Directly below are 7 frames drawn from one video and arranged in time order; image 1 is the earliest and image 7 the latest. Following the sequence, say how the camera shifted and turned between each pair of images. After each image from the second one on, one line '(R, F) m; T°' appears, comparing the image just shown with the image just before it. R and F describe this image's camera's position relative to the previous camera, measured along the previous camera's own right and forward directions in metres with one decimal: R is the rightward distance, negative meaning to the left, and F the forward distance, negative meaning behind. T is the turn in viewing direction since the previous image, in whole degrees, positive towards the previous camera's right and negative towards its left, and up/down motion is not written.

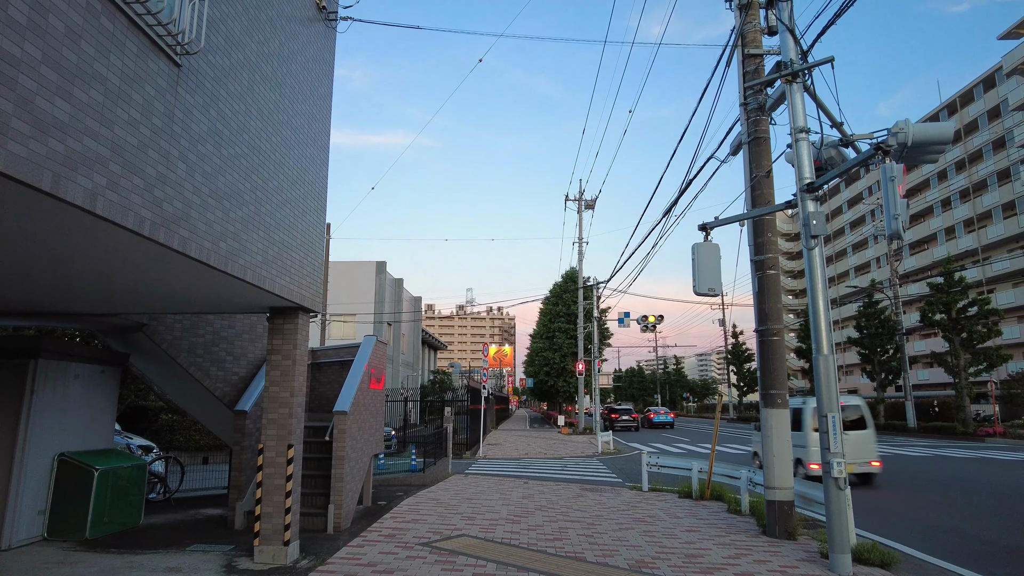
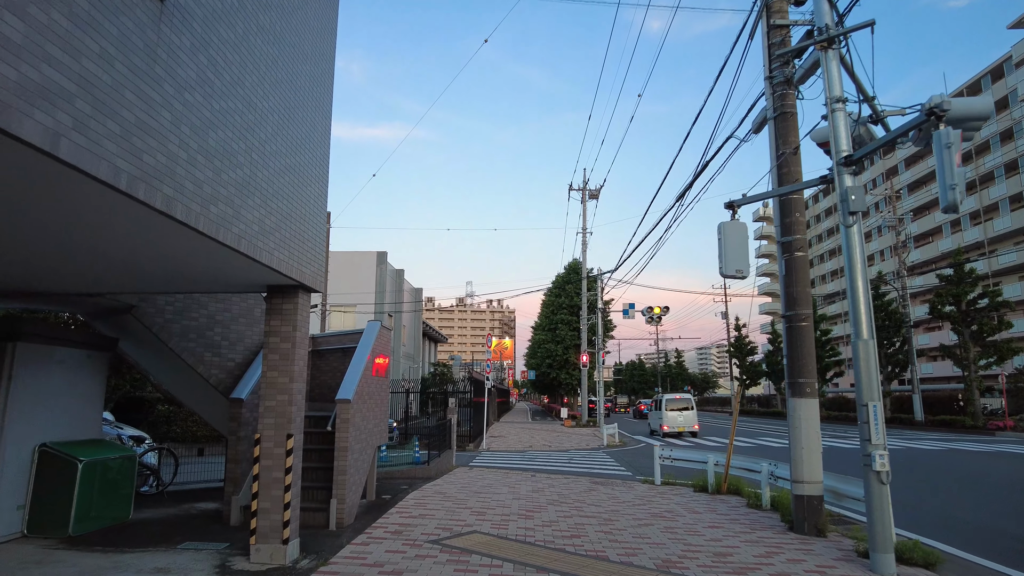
(-0.2, +0.6) m; 0°
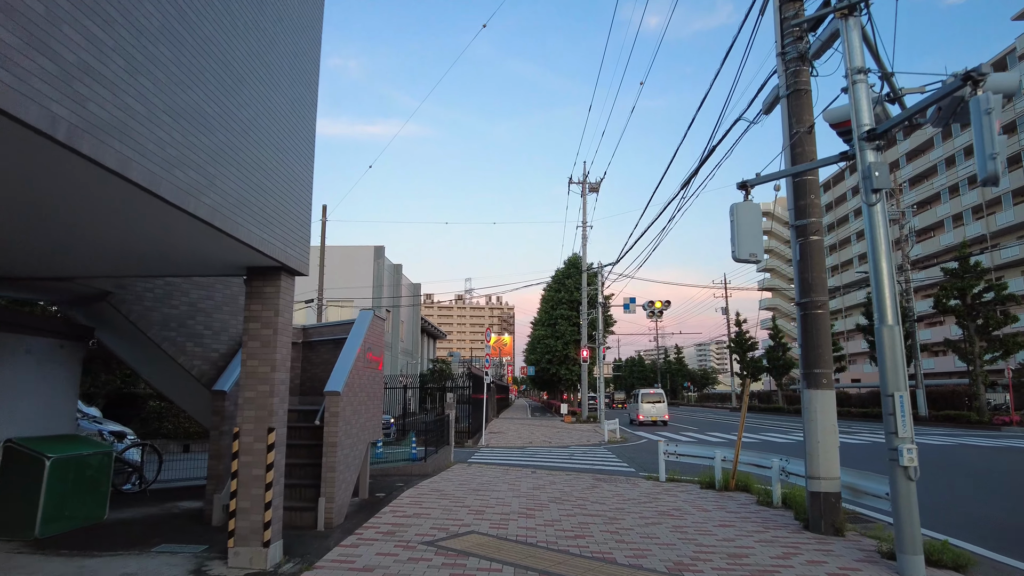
(0.0, +0.5) m; 0°
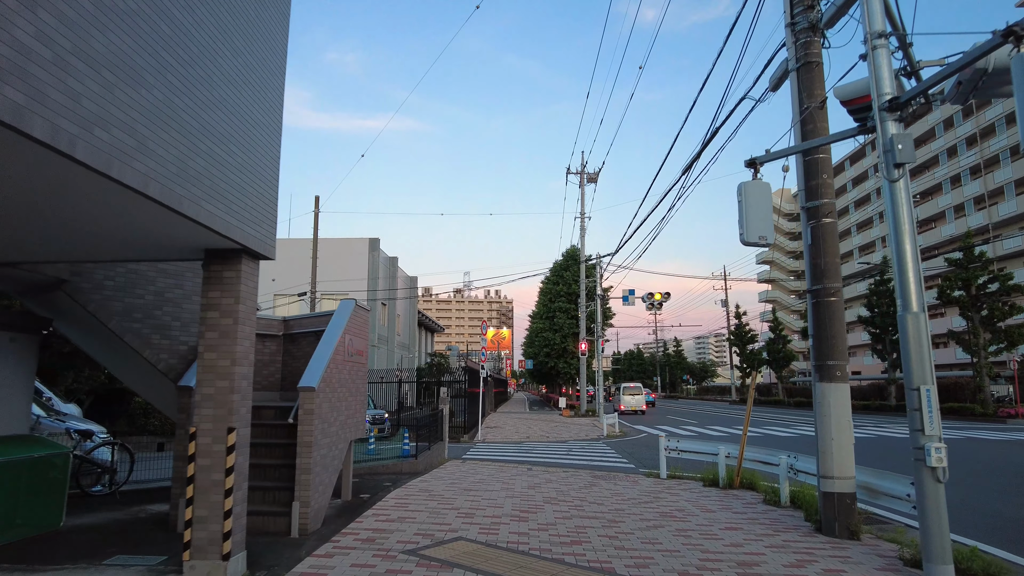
(+0.1, +0.6) m; 0°
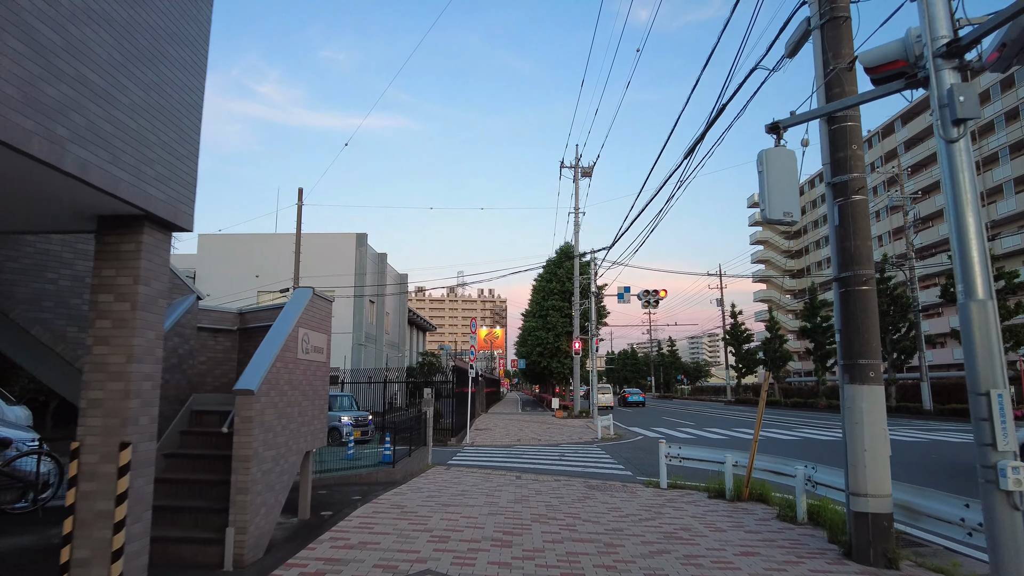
(+0.1, +1.1) m; +1°
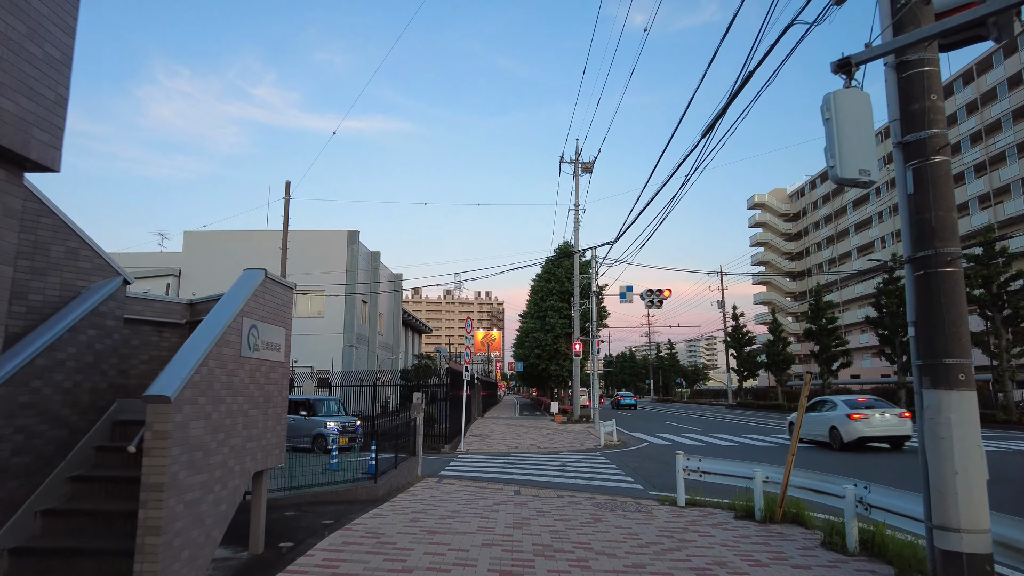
(0.0, +1.4) m; 0°
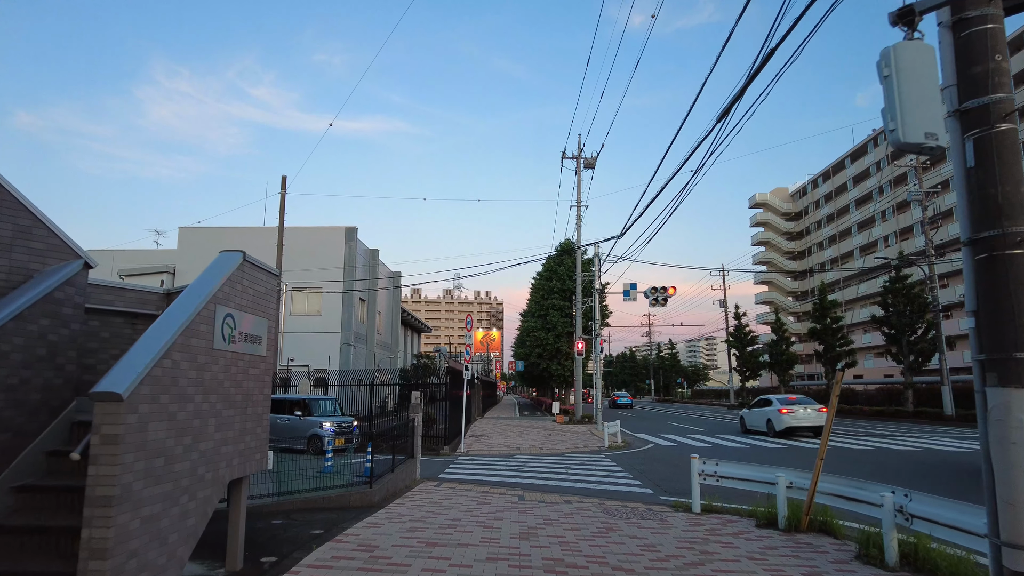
(-0.1, +0.7) m; 0°
